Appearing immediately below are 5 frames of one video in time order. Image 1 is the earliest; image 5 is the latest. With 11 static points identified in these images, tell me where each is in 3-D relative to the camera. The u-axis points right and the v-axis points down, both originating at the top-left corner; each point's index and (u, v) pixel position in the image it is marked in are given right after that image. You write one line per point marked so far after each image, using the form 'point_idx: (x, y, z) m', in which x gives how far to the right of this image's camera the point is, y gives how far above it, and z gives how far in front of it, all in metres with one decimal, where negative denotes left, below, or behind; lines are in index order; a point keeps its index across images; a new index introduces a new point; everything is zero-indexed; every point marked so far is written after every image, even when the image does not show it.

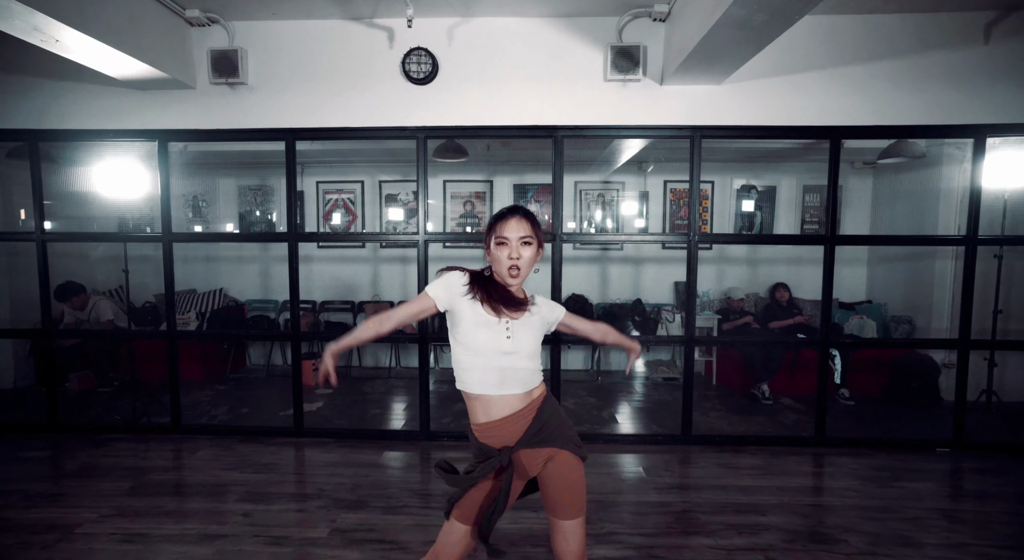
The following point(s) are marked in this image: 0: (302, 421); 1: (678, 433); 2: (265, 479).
0: (-1.6, -1.1, +4.0) m
1: (+1.2, -1.2, +3.9) m
2: (-1.5, -1.2, +3.3) m
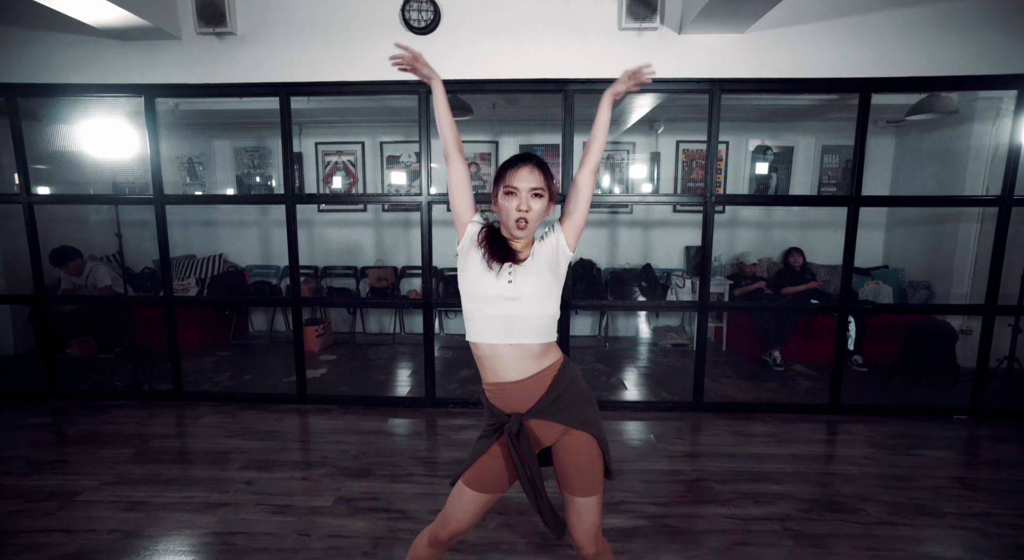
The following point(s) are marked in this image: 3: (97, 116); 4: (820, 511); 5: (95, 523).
0: (-1.6, -0.8, +4.0) m
1: (+1.3, -0.9, +3.8) m
2: (-1.5, -1.0, +3.2) m
3: (-3.0, +1.2, +3.8) m
4: (+1.5, -1.1, +2.5) m
5: (-1.9, -1.1, +2.4) m
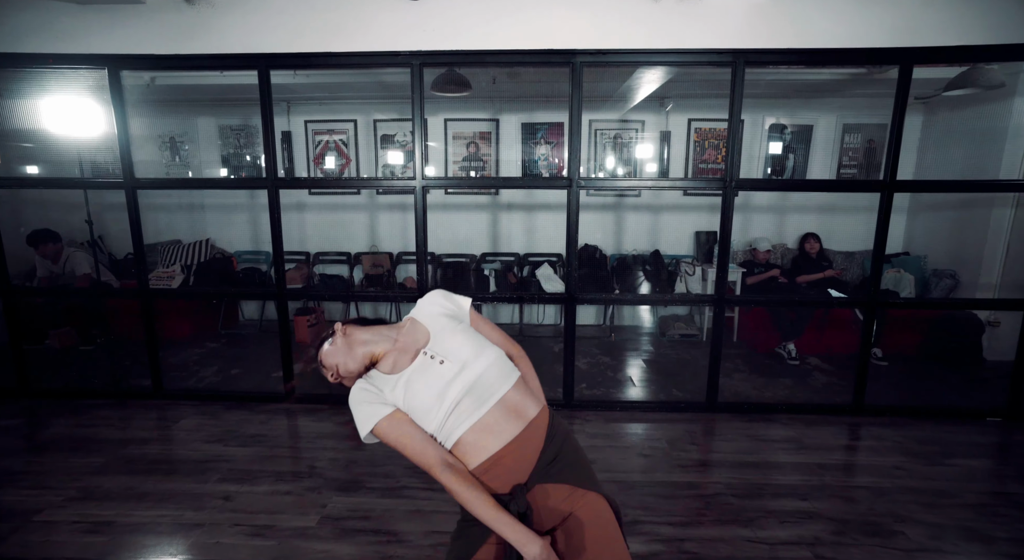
0: (-1.6, -0.8, +3.7) m
1: (+1.3, -0.8, +3.6) m
2: (-1.5, -1.0, +3.0) m
3: (-3.0, +1.3, +3.5) m
4: (+1.5, -1.1, +2.3) m
5: (-1.9, -1.1, +2.2) m
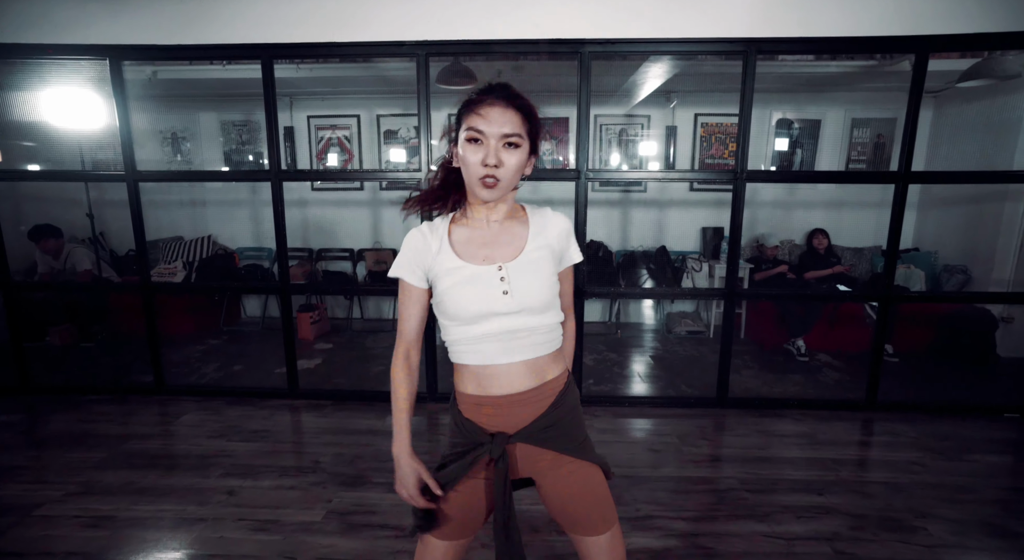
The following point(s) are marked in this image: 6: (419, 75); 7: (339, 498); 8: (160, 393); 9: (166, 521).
0: (-1.5, -0.7, +3.7) m
1: (+1.4, -0.8, +3.6) m
2: (-1.4, -0.9, +2.9) m
3: (-3.0, +1.3, +3.4) m
4: (+1.5, -1.1, +2.2) m
5: (-1.9, -1.1, +2.1) m
6: (-0.6, +1.3, +3.2) m
7: (-0.8, -1.0, +2.5) m
8: (-2.5, -0.8, +3.7) m
9: (-1.5, -1.0, +2.3) m
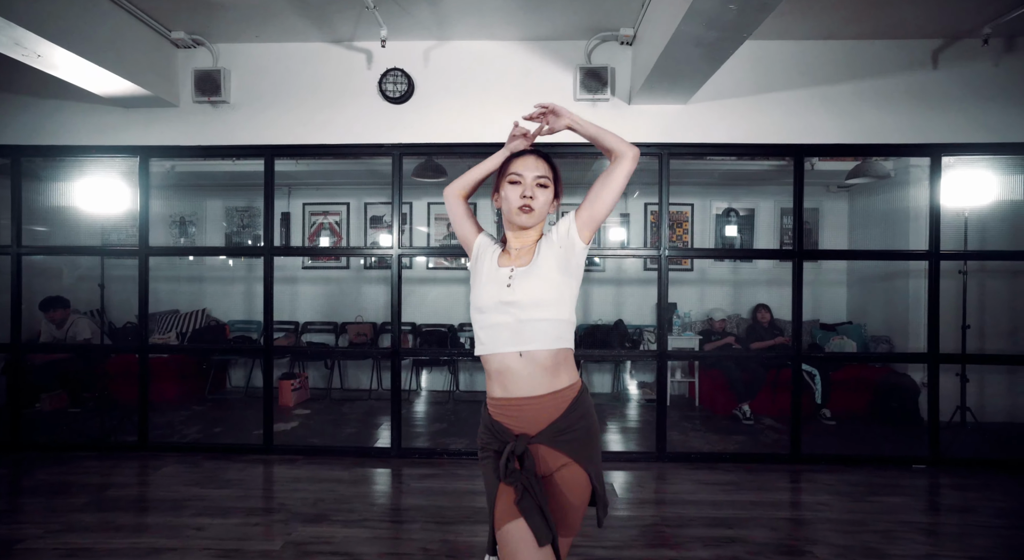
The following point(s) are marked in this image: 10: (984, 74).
0: (-1.8, -1.2, +4.0) m
1: (+1.0, -1.3, +3.9) m
2: (-1.7, -1.3, +3.2) m
3: (-3.3, +0.8, +4.0) m
4: (+1.3, -1.3, +2.5) m
5: (-2.2, -1.3, +2.4) m
6: (-0.9, +0.8, +3.9) m
7: (-1.1, -1.3, +2.7) m
8: (-2.8, -1.3, +4.0) m
9: (-1.8, -1.3, +2.5) m
10: (+3.4, +1.5, +3.7) m
